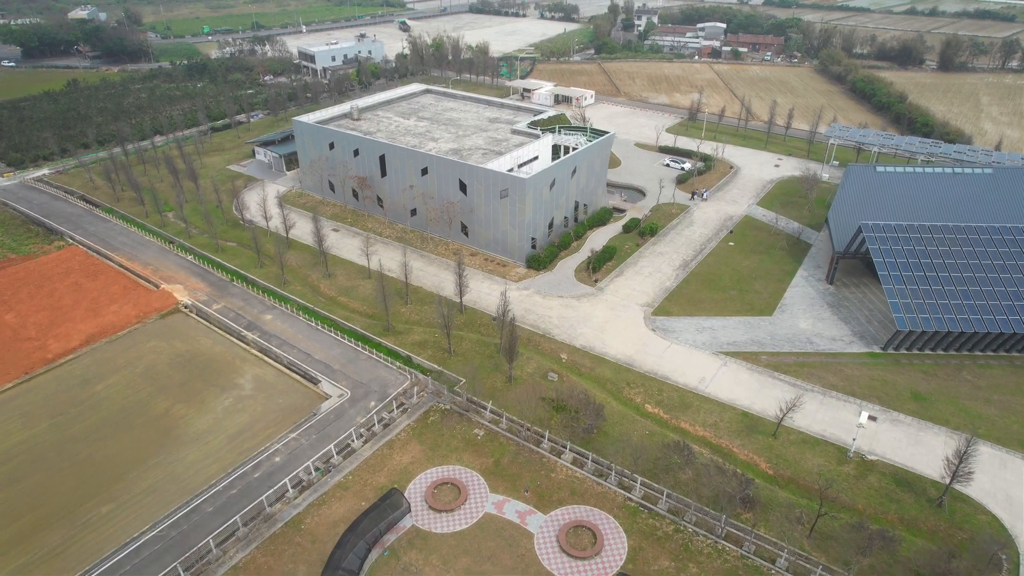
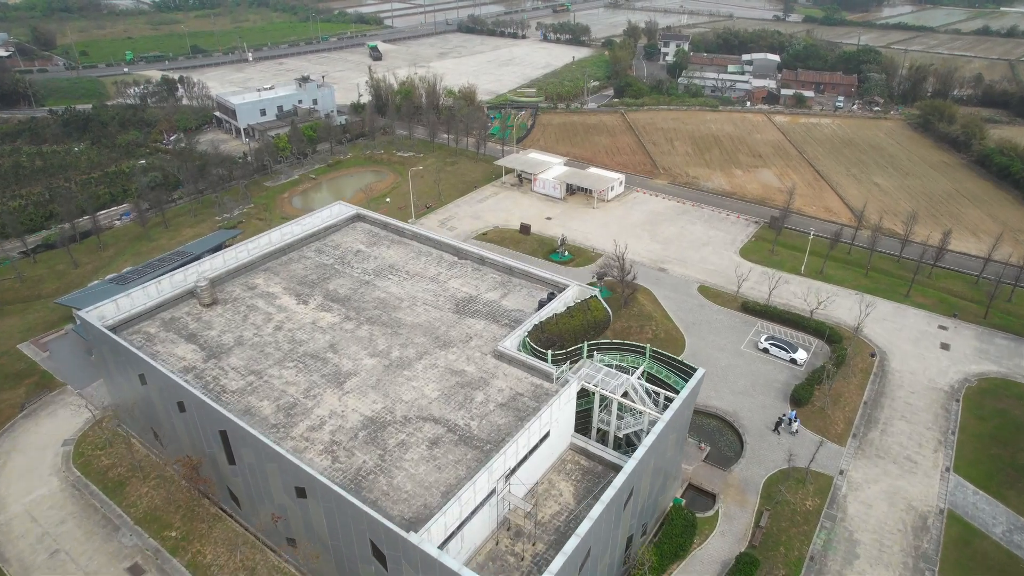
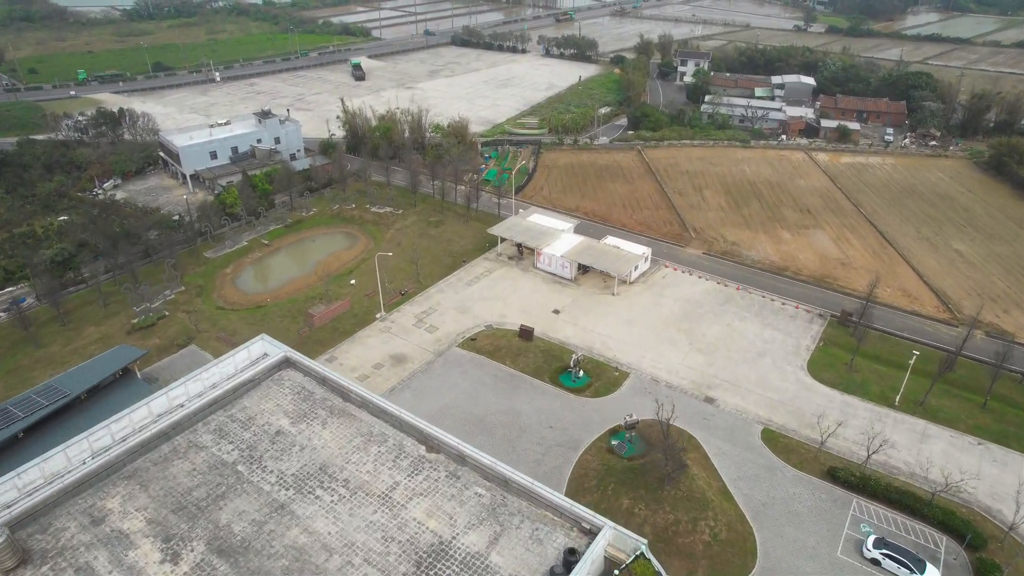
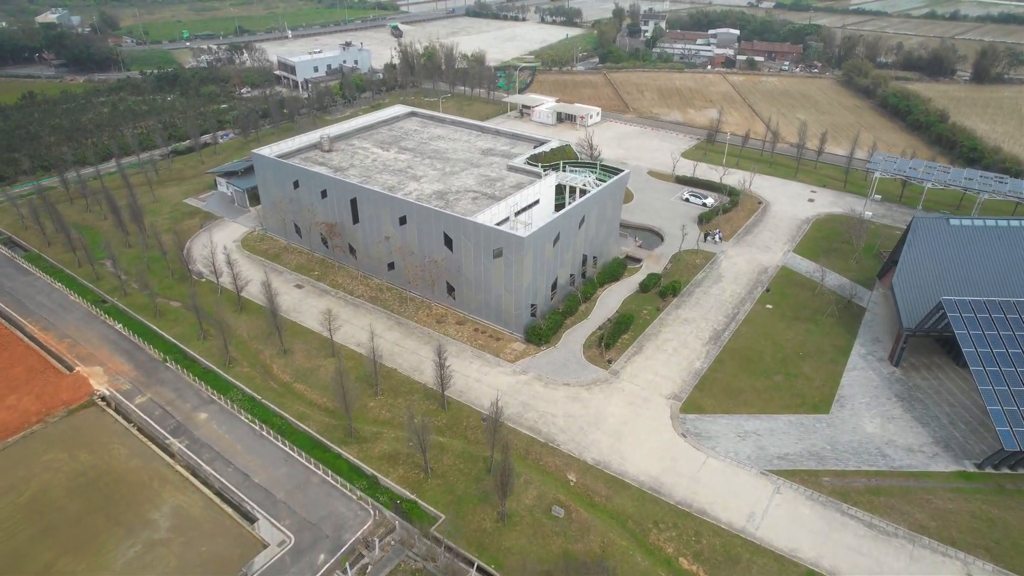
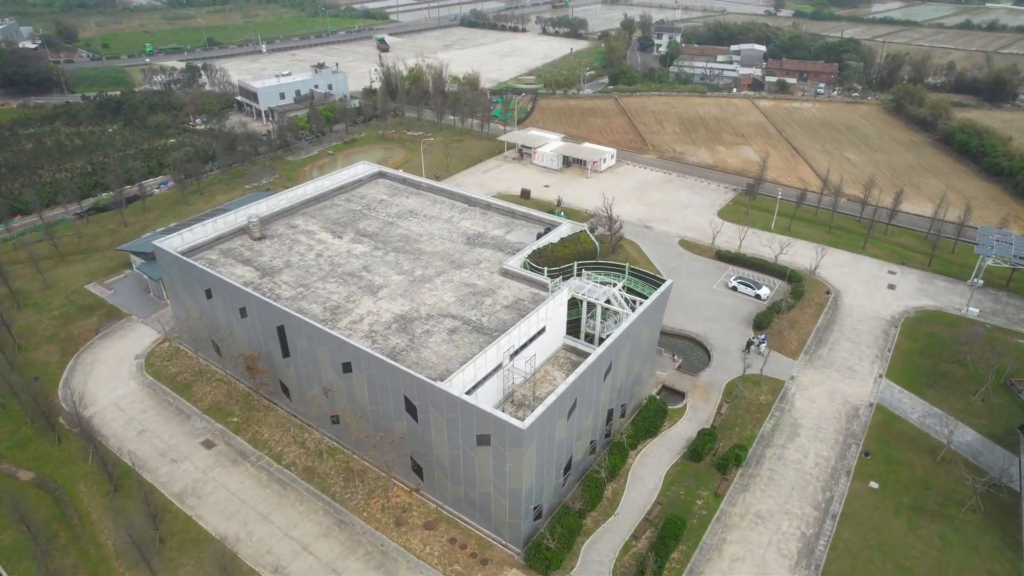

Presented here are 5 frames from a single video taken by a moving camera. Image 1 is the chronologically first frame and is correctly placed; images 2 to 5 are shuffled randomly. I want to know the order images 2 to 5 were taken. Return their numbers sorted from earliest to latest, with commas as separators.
4, 5, 2, 3
